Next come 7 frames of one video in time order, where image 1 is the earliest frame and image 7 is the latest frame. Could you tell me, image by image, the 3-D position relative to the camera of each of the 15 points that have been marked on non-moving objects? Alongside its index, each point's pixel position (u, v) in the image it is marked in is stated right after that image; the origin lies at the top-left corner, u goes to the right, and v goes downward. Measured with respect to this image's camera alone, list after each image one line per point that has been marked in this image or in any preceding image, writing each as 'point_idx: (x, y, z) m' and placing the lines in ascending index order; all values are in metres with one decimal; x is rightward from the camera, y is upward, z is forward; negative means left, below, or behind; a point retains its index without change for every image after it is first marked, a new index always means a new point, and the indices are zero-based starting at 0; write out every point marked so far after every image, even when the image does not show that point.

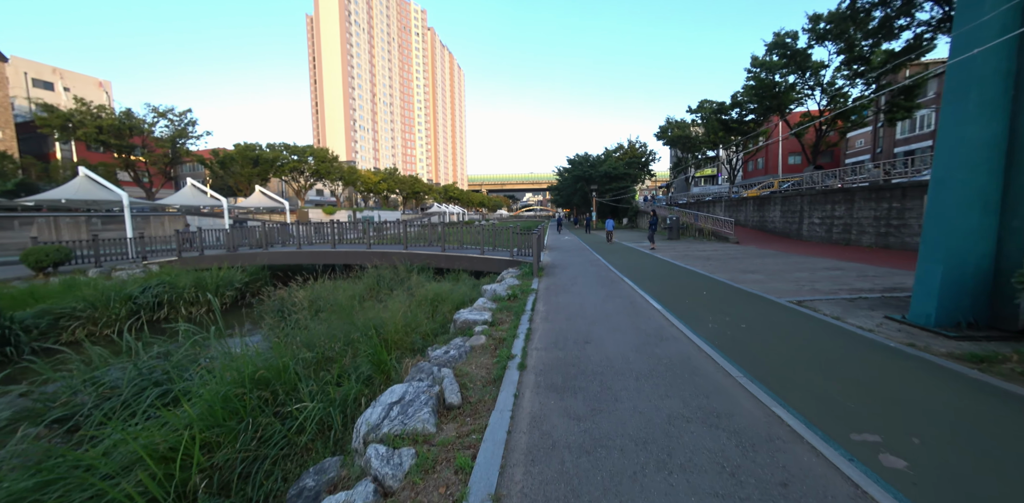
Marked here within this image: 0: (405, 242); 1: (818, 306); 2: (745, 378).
0: (-4.6, +0.4, +16.5) m
1: (+5.0, -0.9, +6.3) m
2: (+2.2, -1.2, +3.7) m
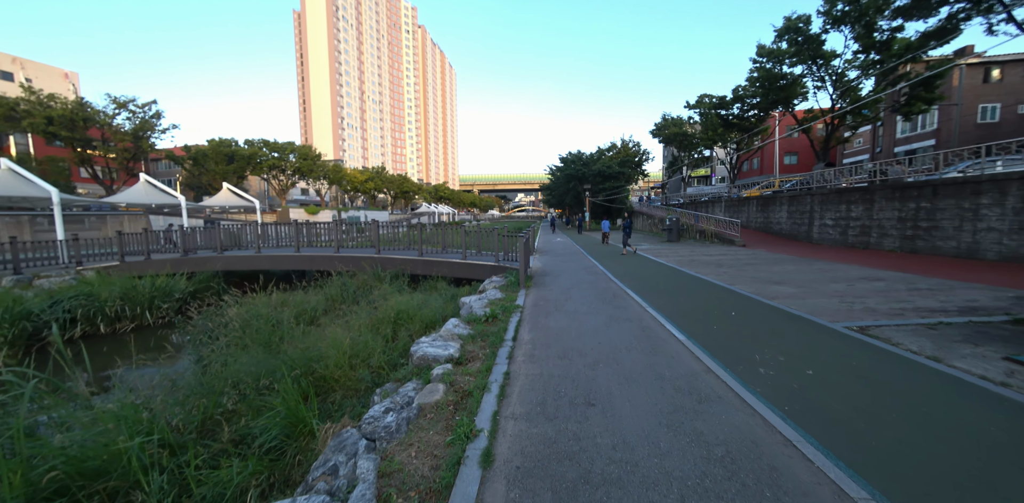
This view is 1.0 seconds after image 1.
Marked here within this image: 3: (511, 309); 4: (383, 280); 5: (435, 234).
0: (-5.1, +0.2, +14.7) m
1: (+4.7, -1.0, +4.8) m
2: (+2.0, -1.4, +2.1) m
3: (0.0, -1.1, +7.2) m
4: (-4.3, -1.0, +13.0) m
5: (-2.9, +0.6, +14.3) m
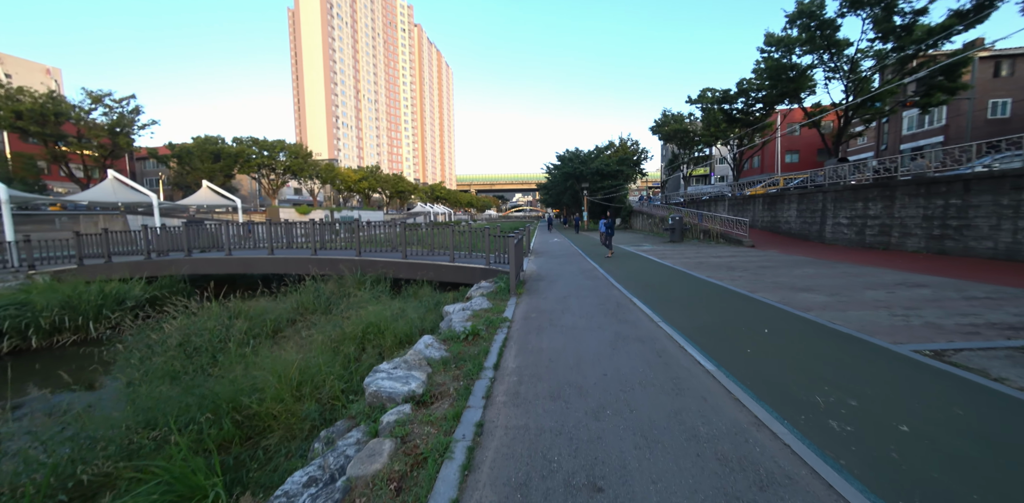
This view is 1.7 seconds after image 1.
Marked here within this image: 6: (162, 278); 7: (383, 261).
0: (-5.3, +0.2, +13.6) m
1: (+4.5, -1.1, +3.7) m
2: (+1.8, -1.4, +1.0) m
3: (-0.2, -1.1, +6.1) m
4: (-4.5, -1.0, +11.8) m
5: (-3.1, +0.6, +13.1) m
6: (-11.2, -0.9, +12.4) m
7: (-4.3, -0.3, +12.9) m
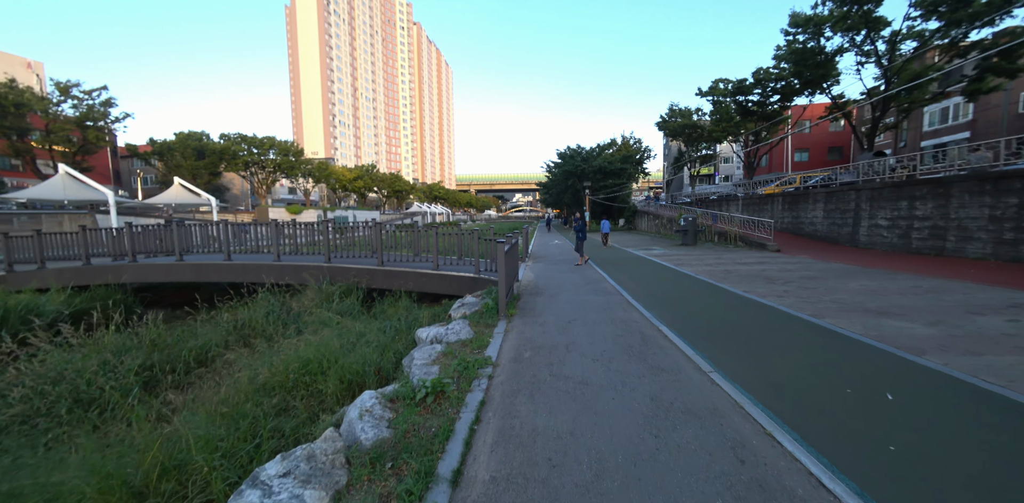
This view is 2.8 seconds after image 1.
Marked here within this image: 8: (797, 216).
0: (-5.5, 0.0, +11.7) m
1: (+4.3, -1.3, +1.9) m
2: (+1.6, -1.6, -0.8) m
3: (-0.4, -1.3, +4.3) m
4: (-4.7, -1.2, +10.0) m
5: (-3.3, +0.4, +11.3) m
6: (-11.4, -1.0, +10.6) m
7: (-4.5, -0.5, +11.0) m
8: (+14.0, +1.7, +19.0) m
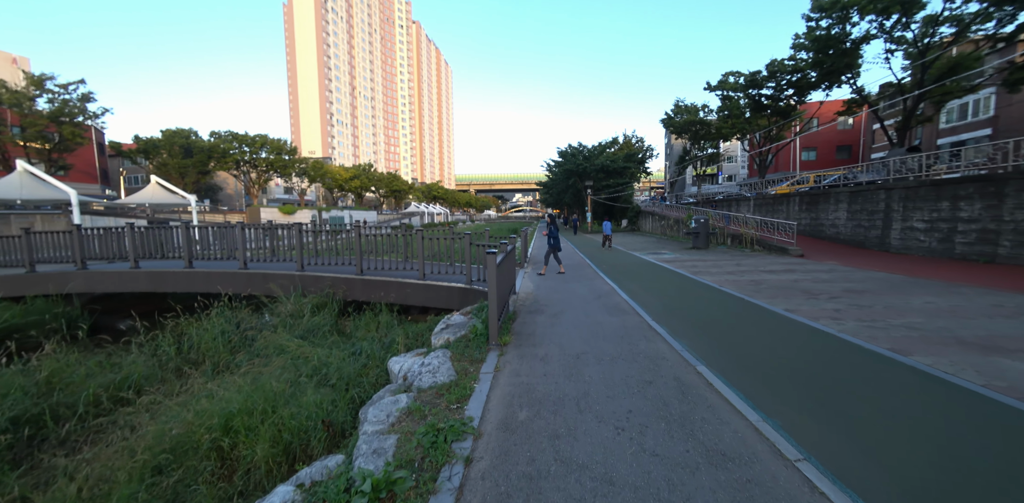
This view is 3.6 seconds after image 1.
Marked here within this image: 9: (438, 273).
0: (-5.6, -0.2, +10.4) m
1: (+4.2, -1.4, +0.6) m
2: (+1.5, -1.7, -2.1) m
3: (-0.5, -1.5, +3.0) m
4: (-4.8, -1.4, +8.7) m
5: (-3.4, +0.2, +10.0) m
6: (-11.5, -1.2, +9.3) m
7: (-4.5, -0.7, +9.7) m
8: (+13.9, +1.6, +17.7) m
9: (-1.9, -0.5, +10.0) m
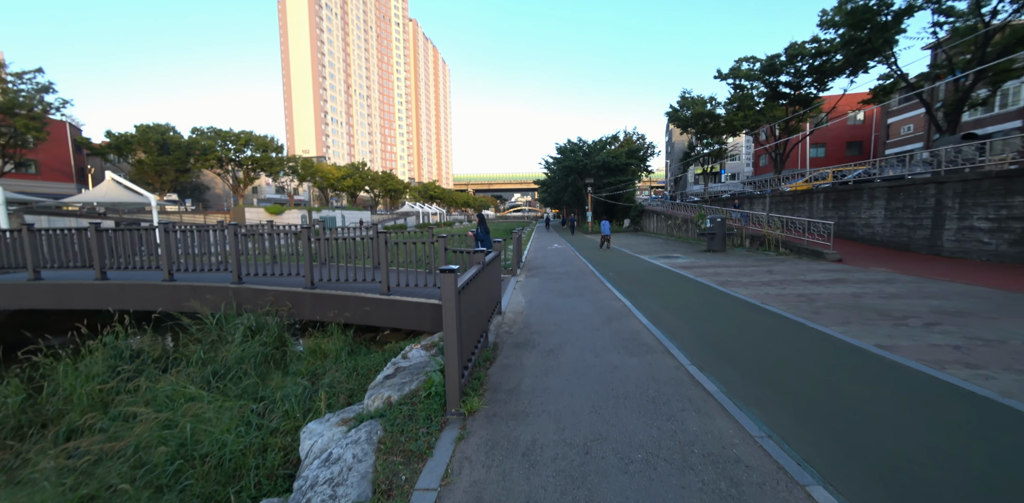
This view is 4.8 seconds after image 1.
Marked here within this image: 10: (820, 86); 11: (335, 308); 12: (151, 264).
0: (-5.9, -0.3, +8.5) m
1: (+4.0, -1.6, -1.4) m
2: (+1.3, -1.9, -4.0) m
3: (-0.8, -1.6, +1.1) m
4: (-5.0, -1.5, +6.8) m
5: (-3.7, +0.1, +8.1) m
6: (-11.8, -1.4, +7.3) m
7: (-4.8, -0.8, +7.8) m
8: (+13.6, +1.5, +15.8) m
9: (-2.2, -0.7, +8.0) m
10: (+15.5, +8.4, +19.5) m
11: (-3.4, -1.1, +7.4) m
12: (-7.9, -0.3, +8.4) m
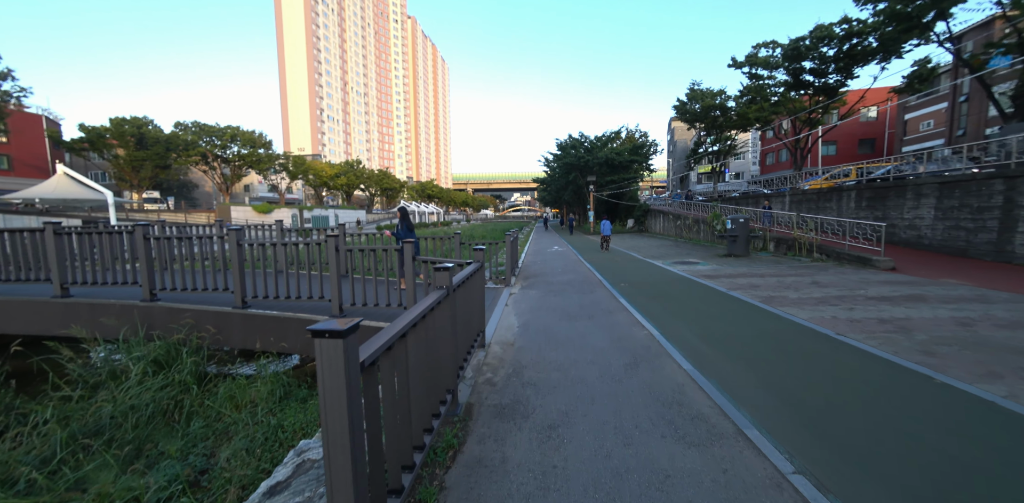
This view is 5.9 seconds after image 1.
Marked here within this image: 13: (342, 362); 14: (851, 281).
0: (-6.1, -0.5, +6.7) m
1: (+3.8, -1.7, -3.1) m
2: (+1.1, -2.0, -5.8) m
3: (-0.9, -1.8, -0.8) m
4: (-5.2, -1.6, +5.0) m
5: (-3.8, -0.1, +6.3) m
6: (-11.9, -1.5, +5.5) m
7: (-5.0, -0.9, +6.0) m
8: (+13.4, +1.3, +14.0) m
9: (-2.3, -0.8, +6.2) m
10: (+15.3, +8.2, +17.7) m
11: (-3.6, -1.2, +5.6) m
12: (-8.1, -0.4, +6.6) m
13: (-0.7, -0.5, +1.8) m
14: (+7.3, -0.6, +8.3) m
